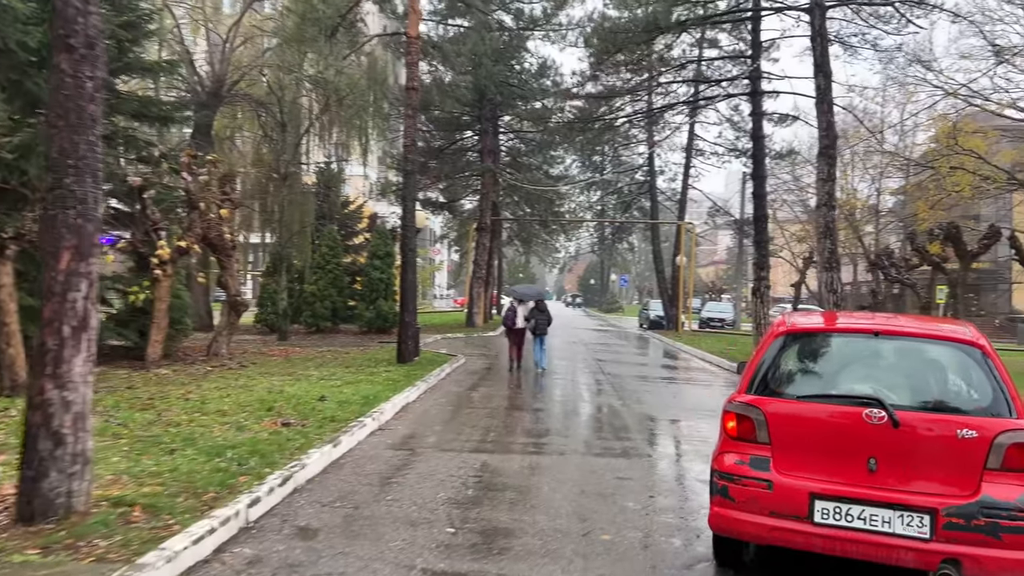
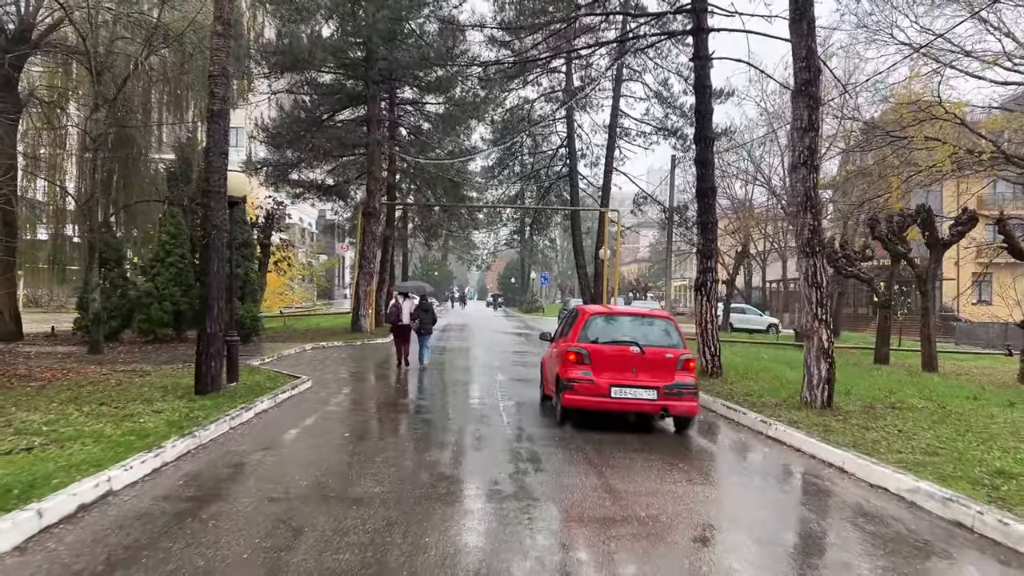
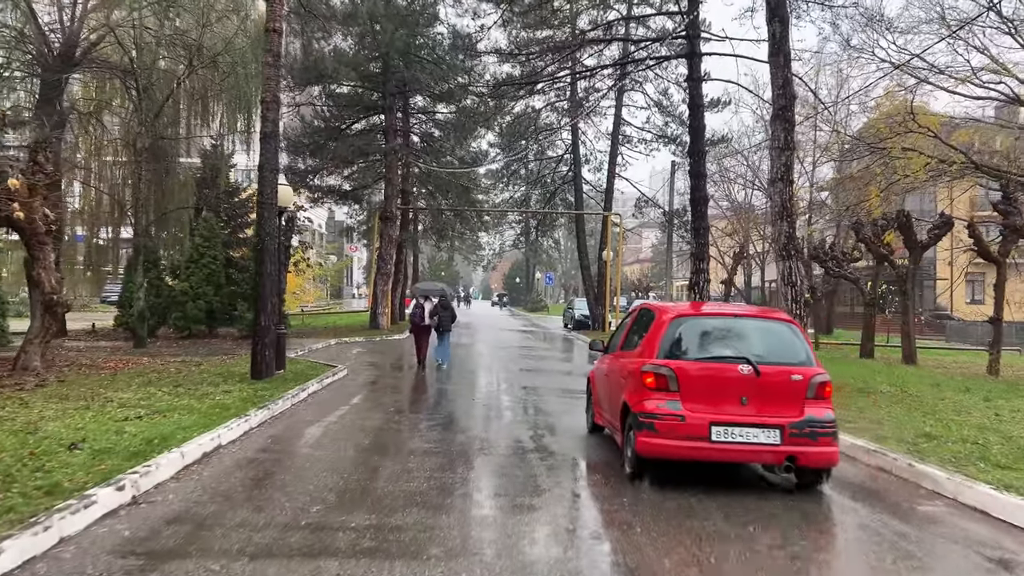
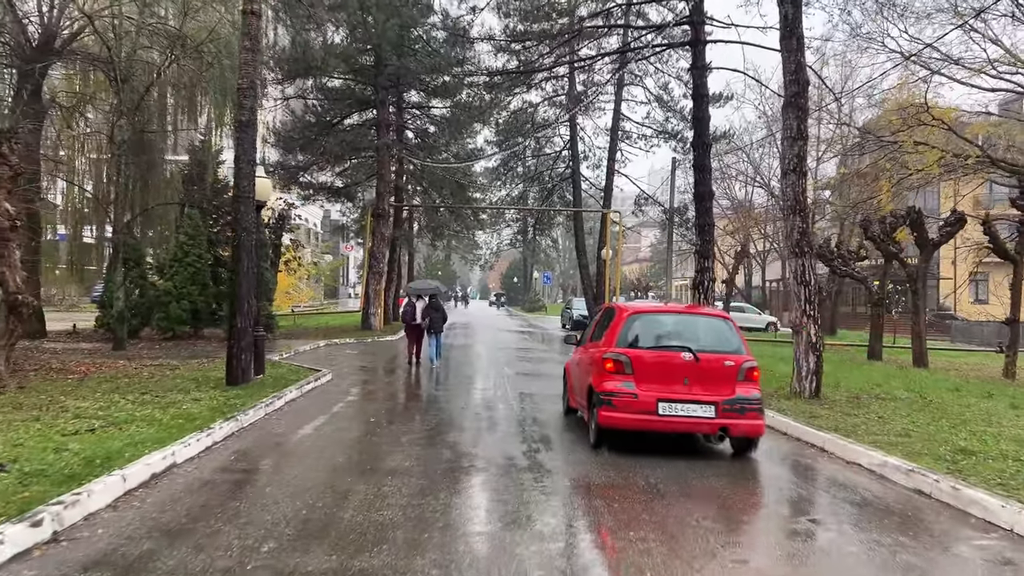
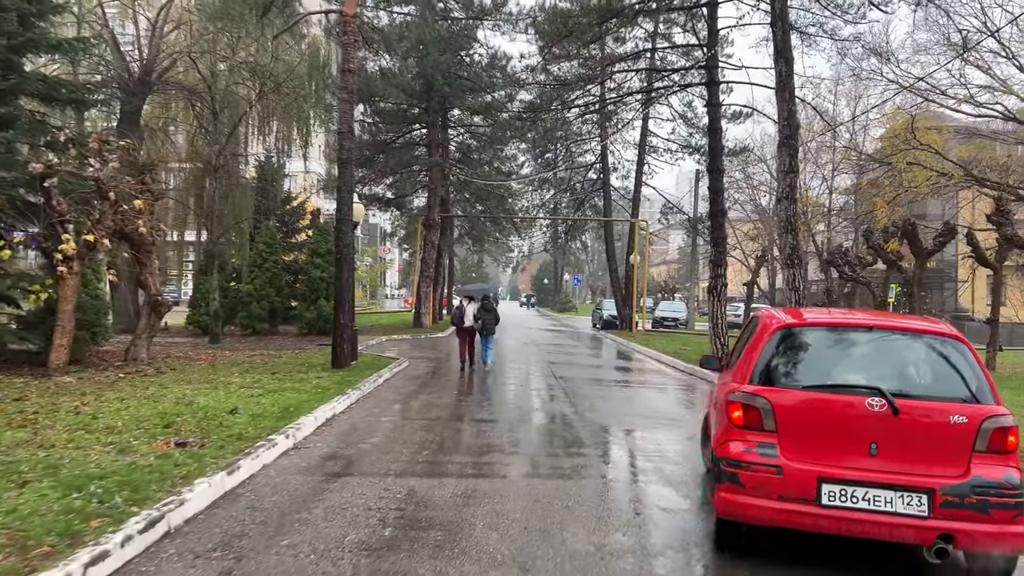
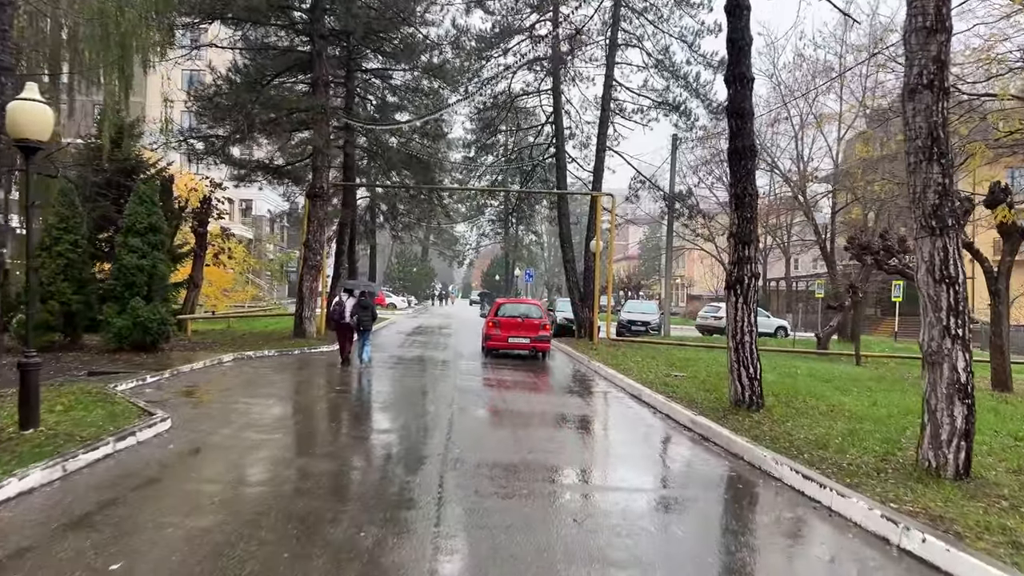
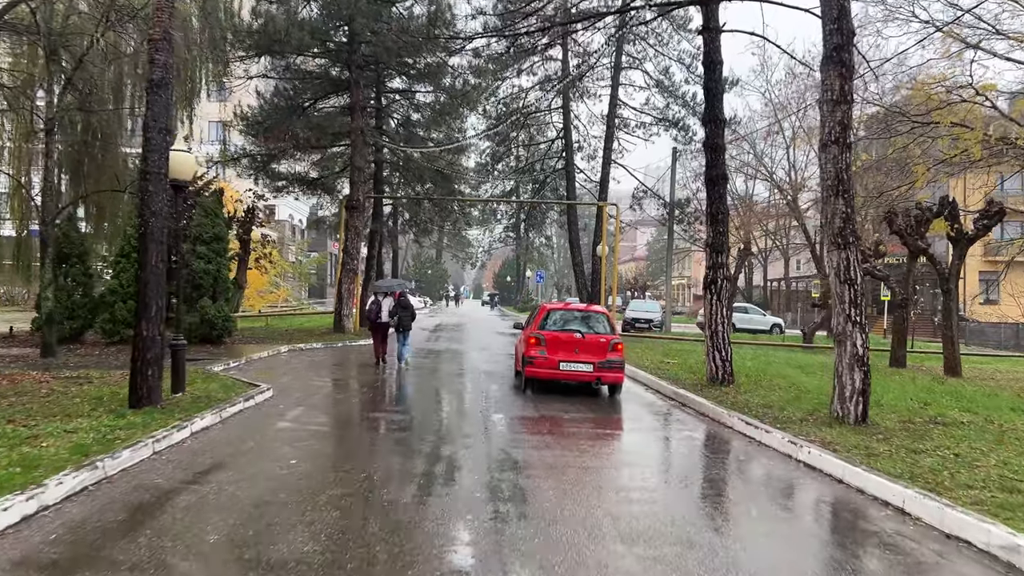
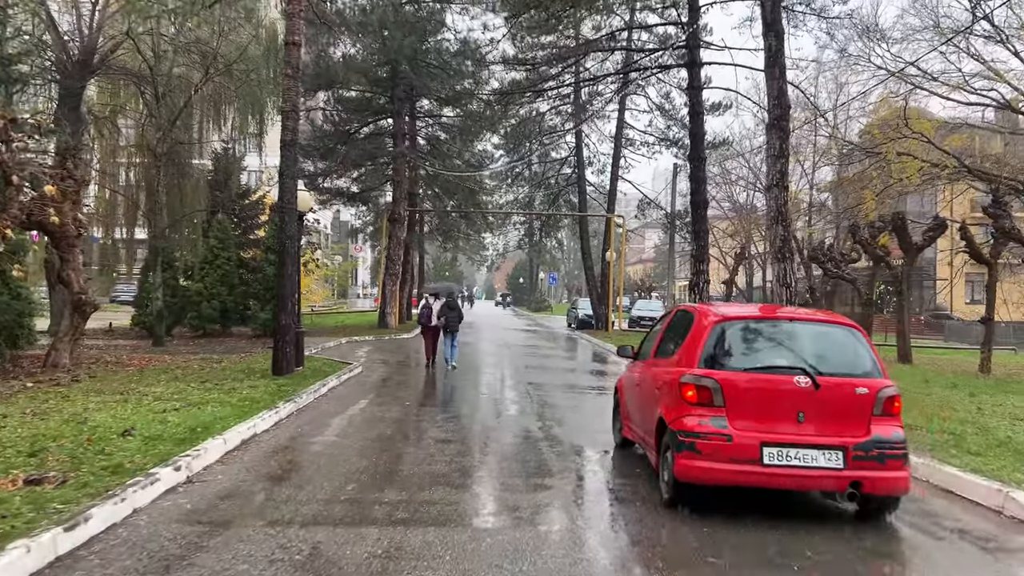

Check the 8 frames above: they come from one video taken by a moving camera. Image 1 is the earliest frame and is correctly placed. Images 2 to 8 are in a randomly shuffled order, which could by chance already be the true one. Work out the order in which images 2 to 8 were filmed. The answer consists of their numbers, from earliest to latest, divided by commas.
5, 8, 3, 4, 2, 7, 6
